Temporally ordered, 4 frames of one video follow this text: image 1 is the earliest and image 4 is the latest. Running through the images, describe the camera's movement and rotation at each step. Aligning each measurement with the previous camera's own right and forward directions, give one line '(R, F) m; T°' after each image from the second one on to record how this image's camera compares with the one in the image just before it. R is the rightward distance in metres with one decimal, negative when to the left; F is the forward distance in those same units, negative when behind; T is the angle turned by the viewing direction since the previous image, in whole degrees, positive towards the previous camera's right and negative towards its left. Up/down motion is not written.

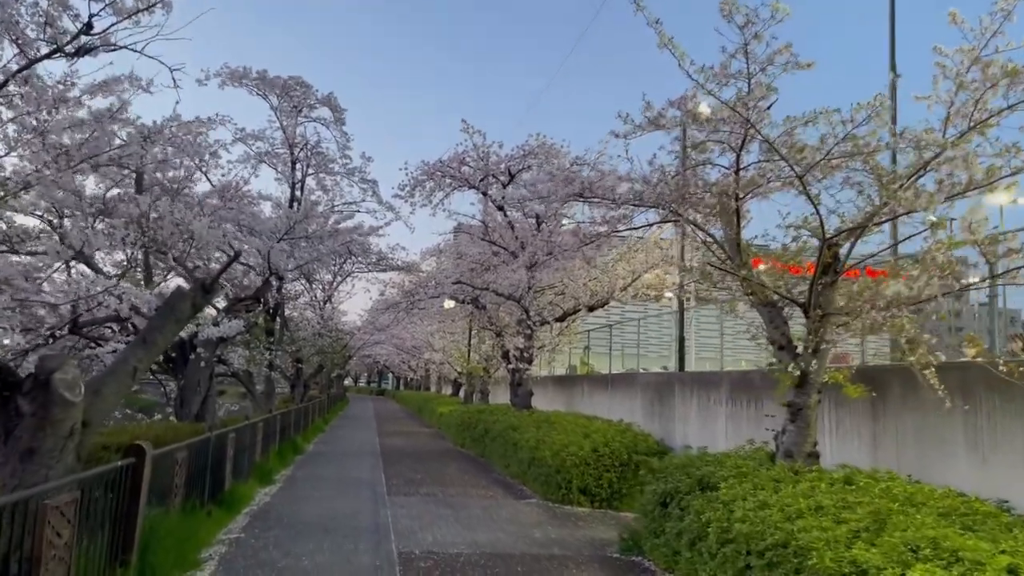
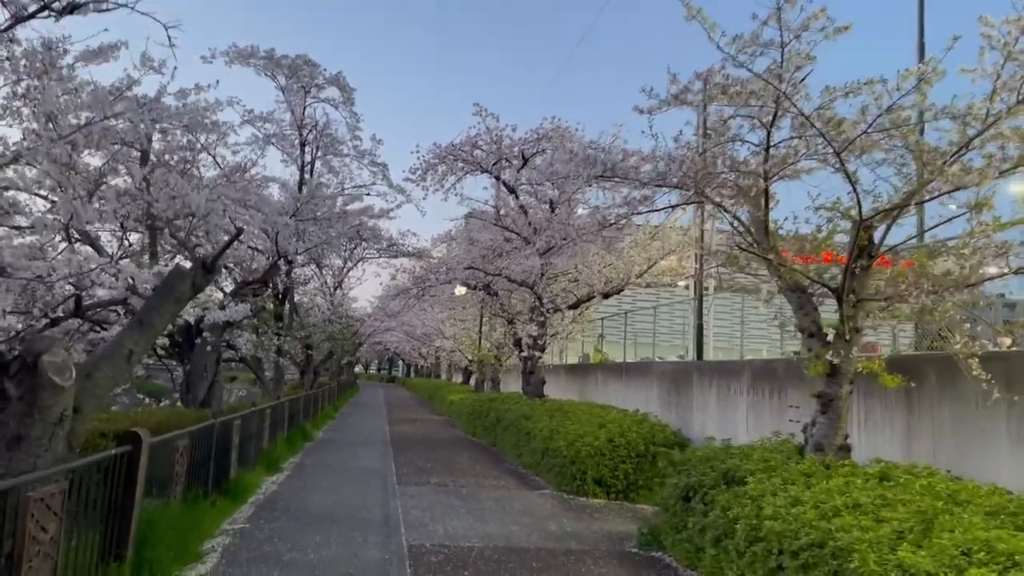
(0.0, +0.3) m; -1°
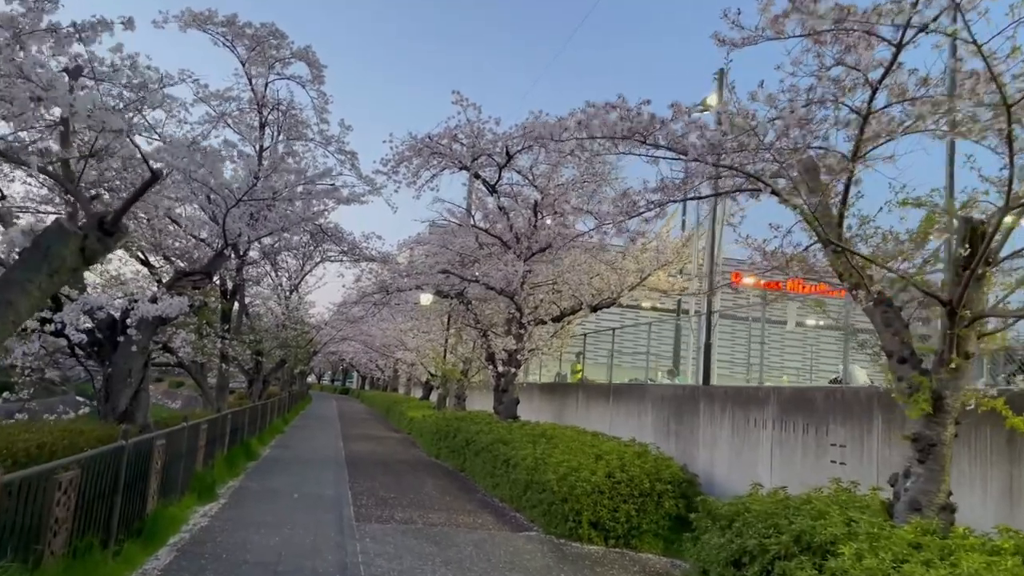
(-0.3, +1.6) m; +3°
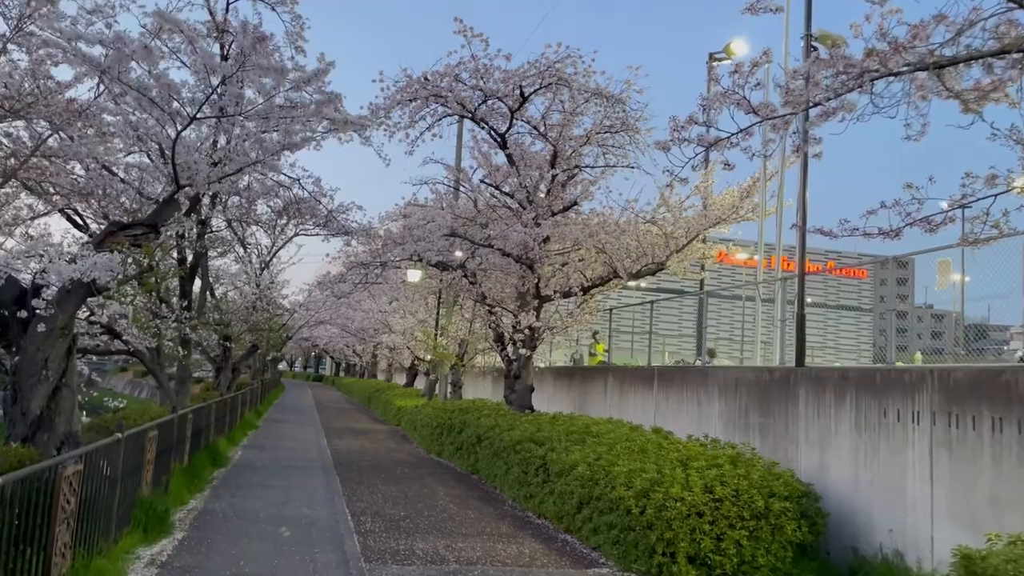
(-0.7, +2.5) m; +2°
